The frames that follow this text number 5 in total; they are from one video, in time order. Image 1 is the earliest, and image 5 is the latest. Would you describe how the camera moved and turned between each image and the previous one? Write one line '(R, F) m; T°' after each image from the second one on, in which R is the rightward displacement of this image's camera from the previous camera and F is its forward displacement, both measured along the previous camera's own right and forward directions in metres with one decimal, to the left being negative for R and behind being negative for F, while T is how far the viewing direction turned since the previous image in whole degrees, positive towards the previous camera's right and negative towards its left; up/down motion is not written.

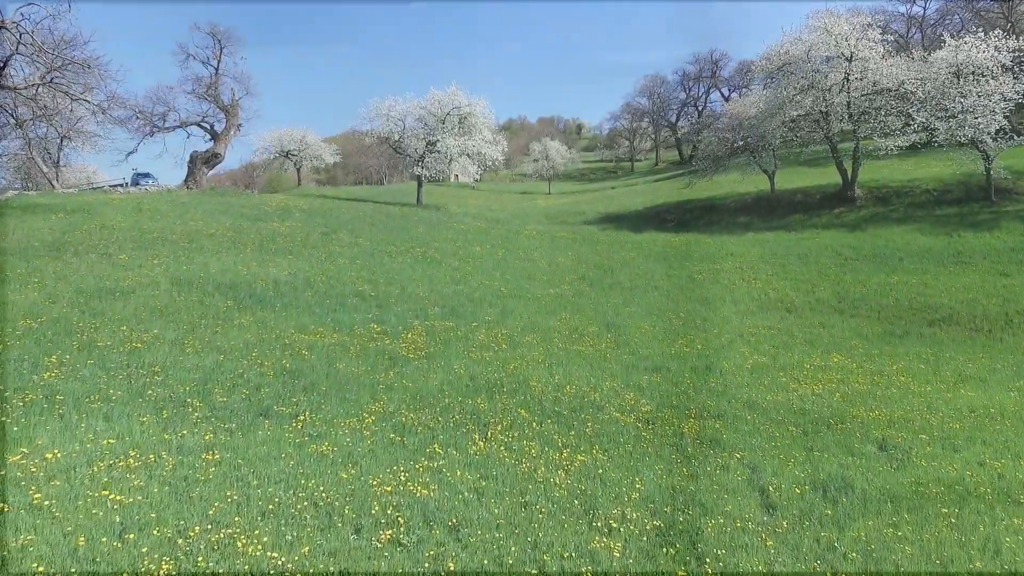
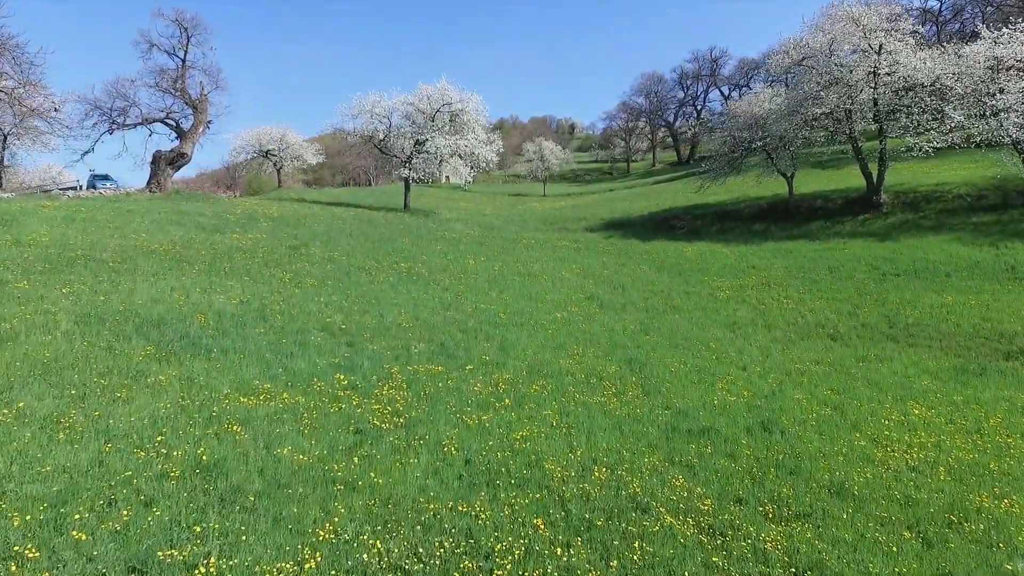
(-0.2, +3.1) m; +1°
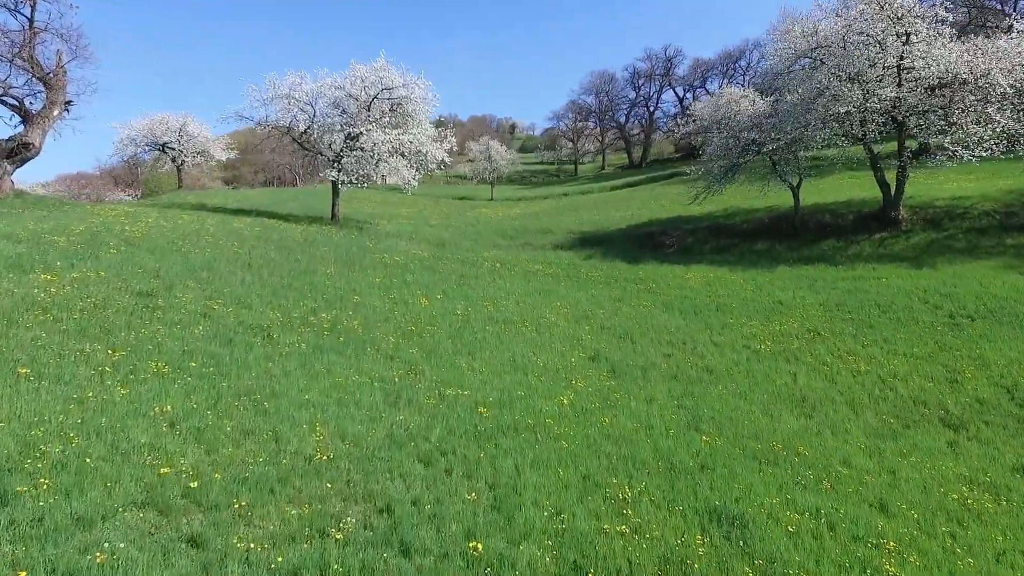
(-0.9, +6.5) m; +6°
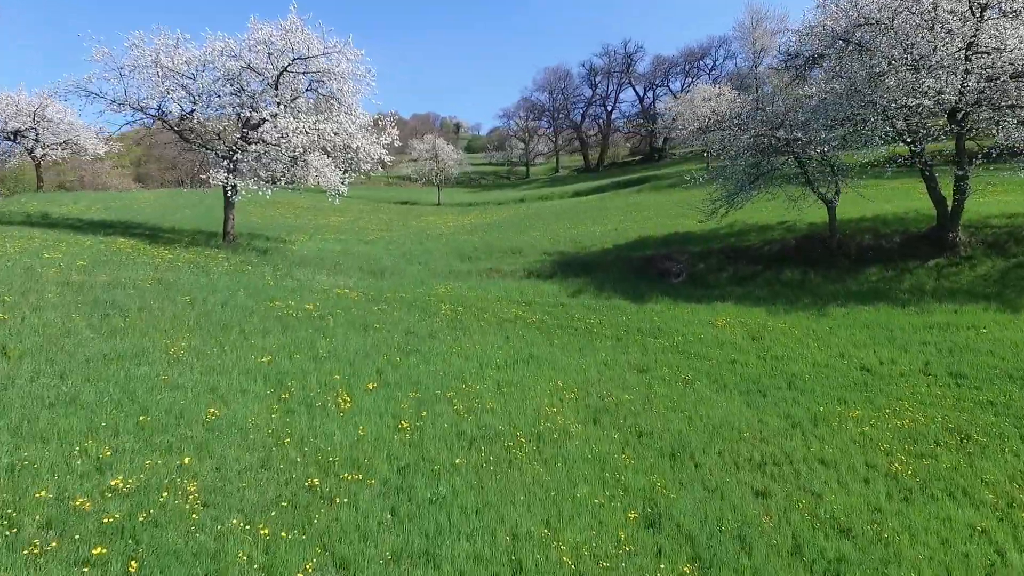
(-0.7, +7.1) m; +5°
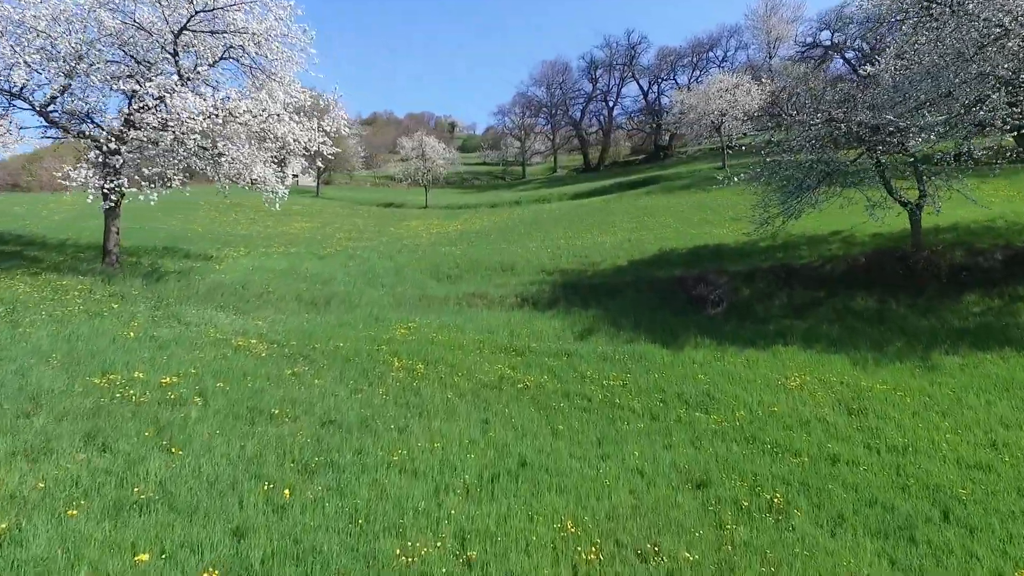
(+0.3, +5.4) m; 0°
